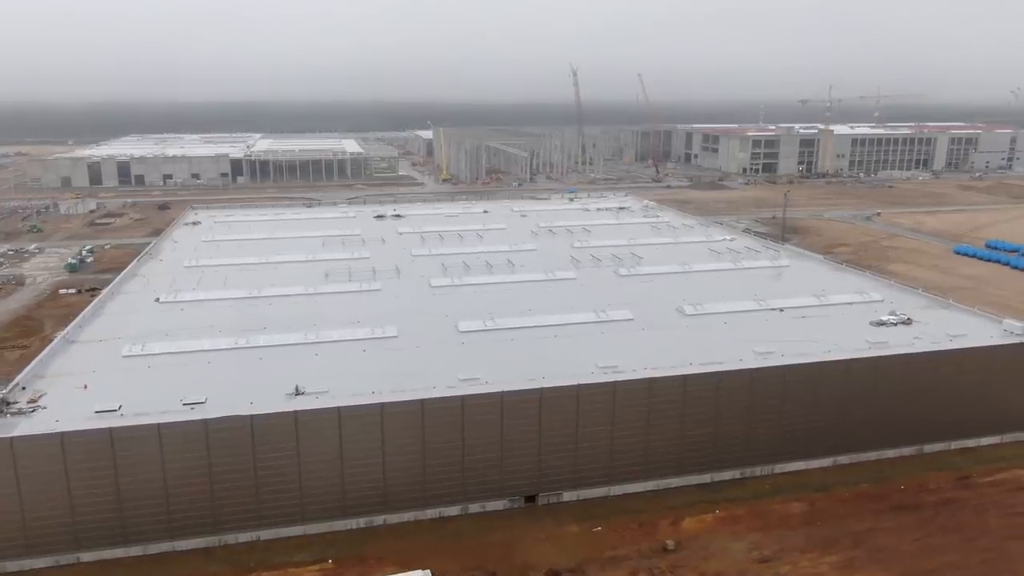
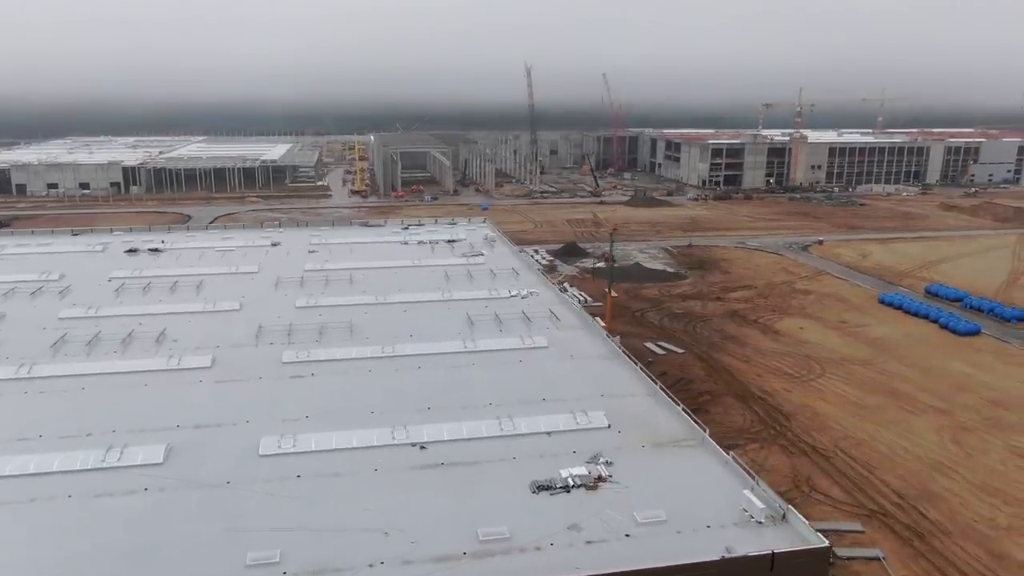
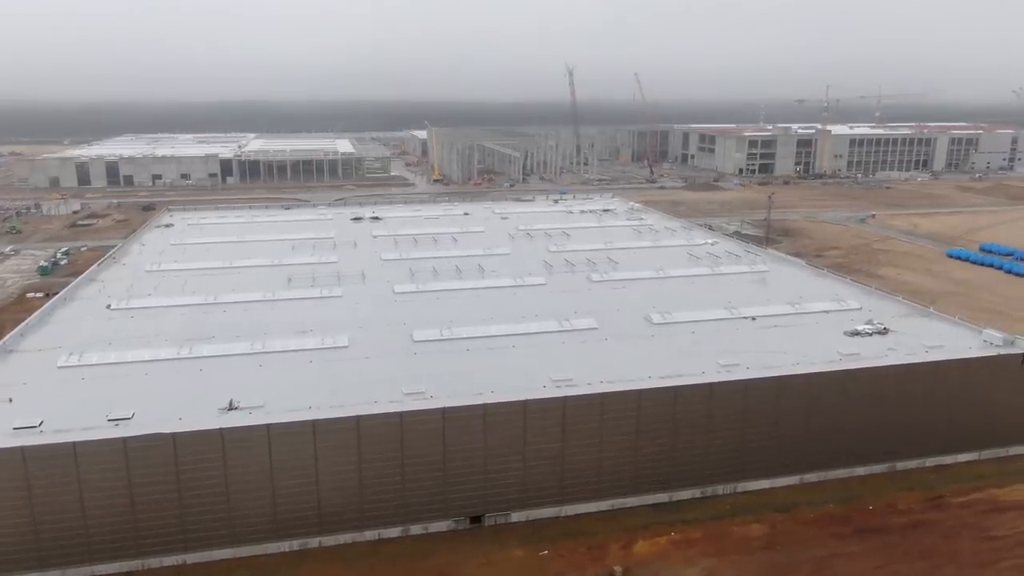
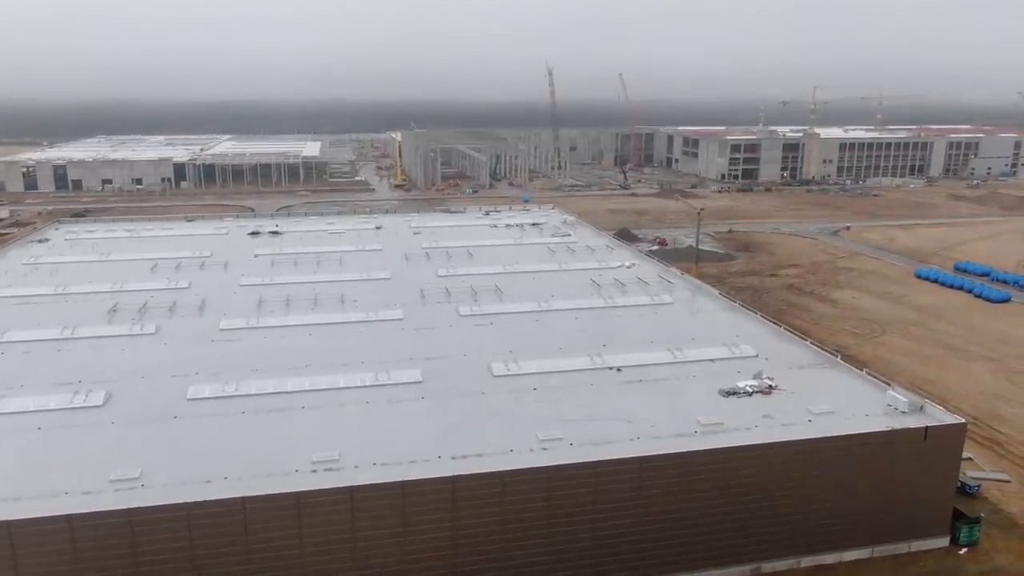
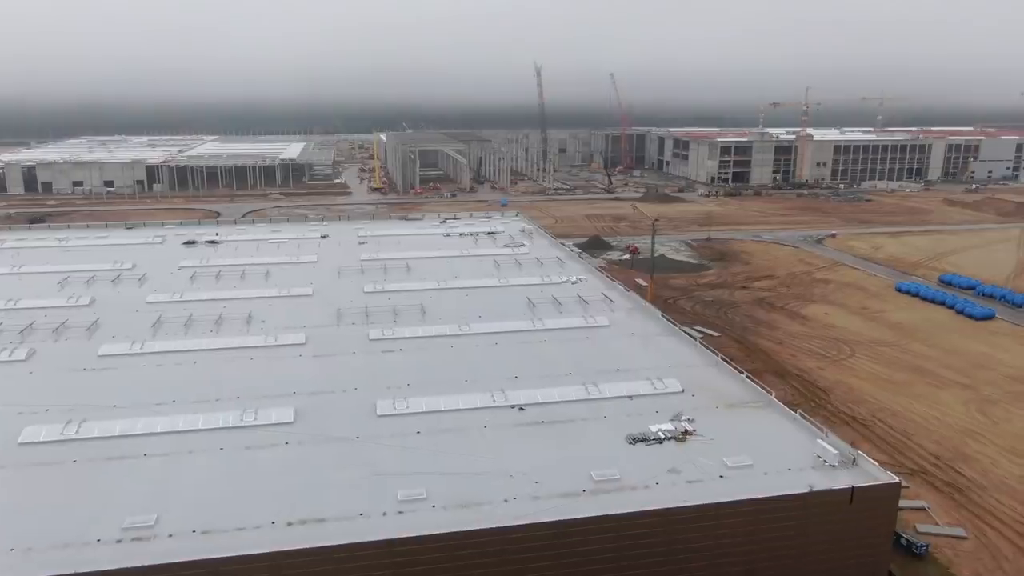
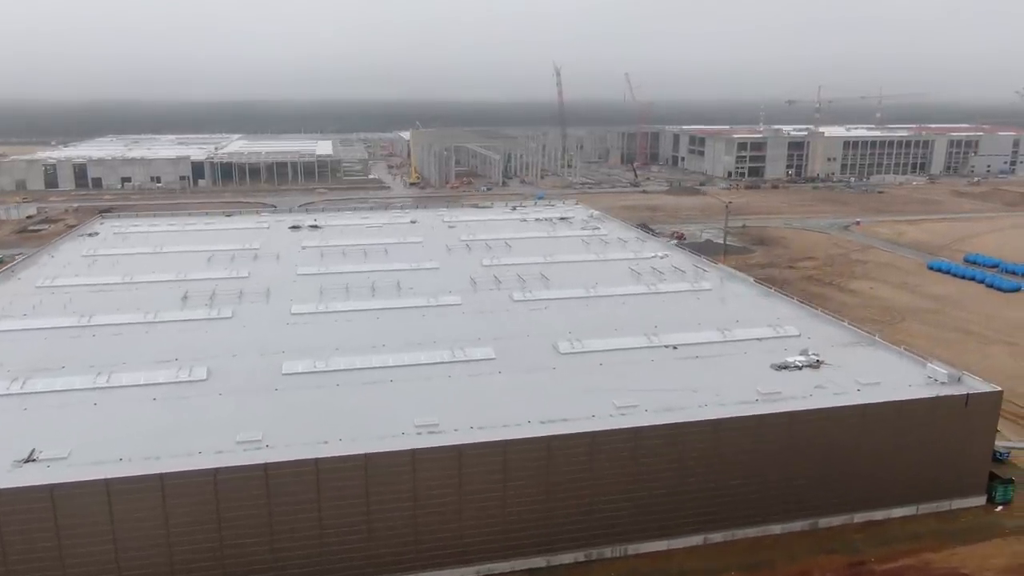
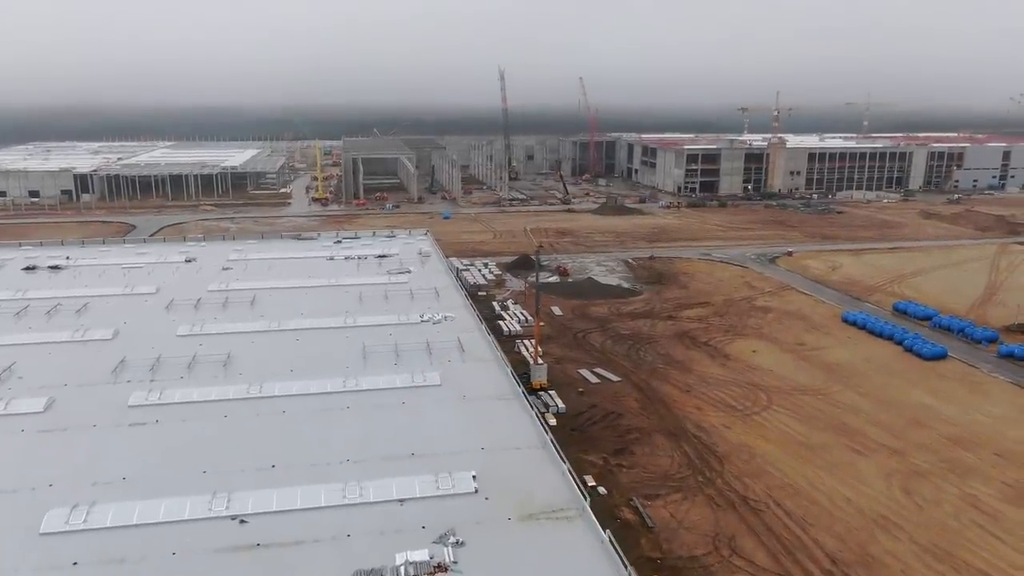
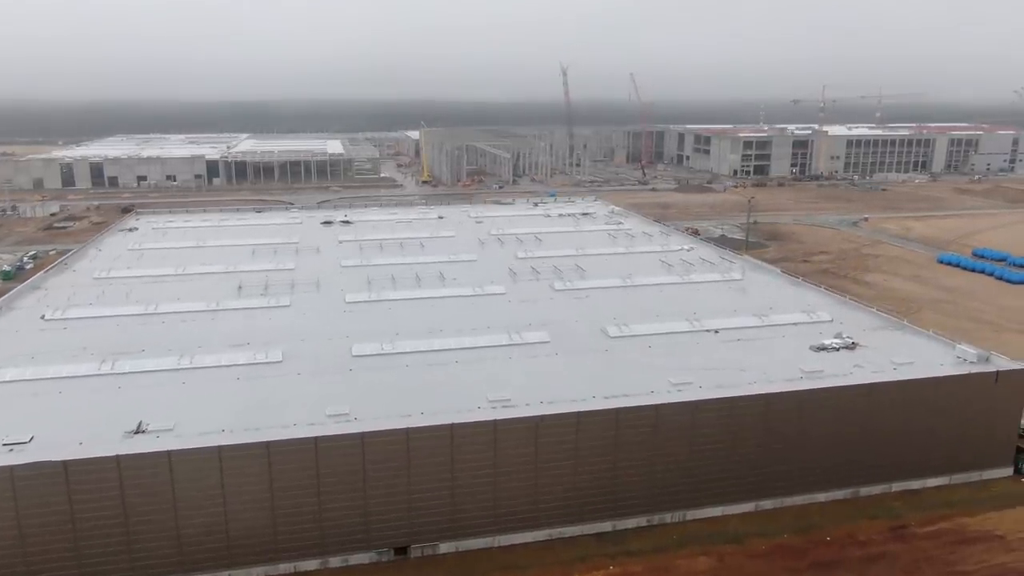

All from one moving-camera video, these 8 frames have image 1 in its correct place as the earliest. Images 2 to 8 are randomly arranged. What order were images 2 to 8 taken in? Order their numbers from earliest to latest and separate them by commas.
3, 8, 6, 4, 5, 2, 7
